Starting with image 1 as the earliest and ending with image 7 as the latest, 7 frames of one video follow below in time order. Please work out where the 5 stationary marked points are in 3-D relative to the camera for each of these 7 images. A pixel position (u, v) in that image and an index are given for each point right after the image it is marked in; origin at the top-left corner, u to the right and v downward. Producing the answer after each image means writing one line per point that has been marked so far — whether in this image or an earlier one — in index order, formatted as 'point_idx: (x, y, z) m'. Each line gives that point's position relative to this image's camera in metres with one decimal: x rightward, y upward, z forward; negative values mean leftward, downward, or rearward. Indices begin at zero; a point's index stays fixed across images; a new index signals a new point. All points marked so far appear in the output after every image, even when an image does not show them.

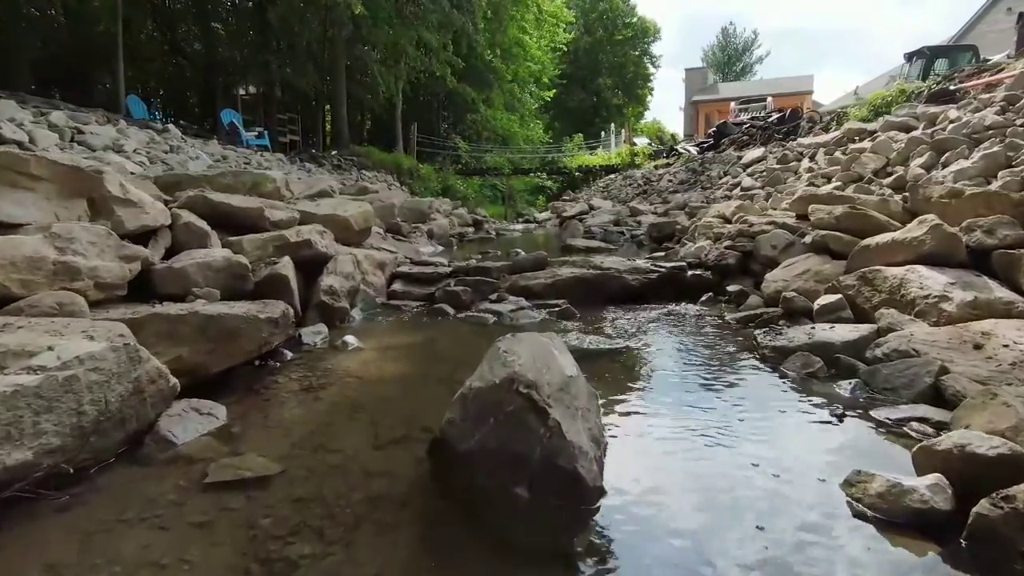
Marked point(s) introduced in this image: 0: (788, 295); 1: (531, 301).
0: (+2.5, -0.1, +5.4) m
1: (+0.2, -0.2, +7.0) m
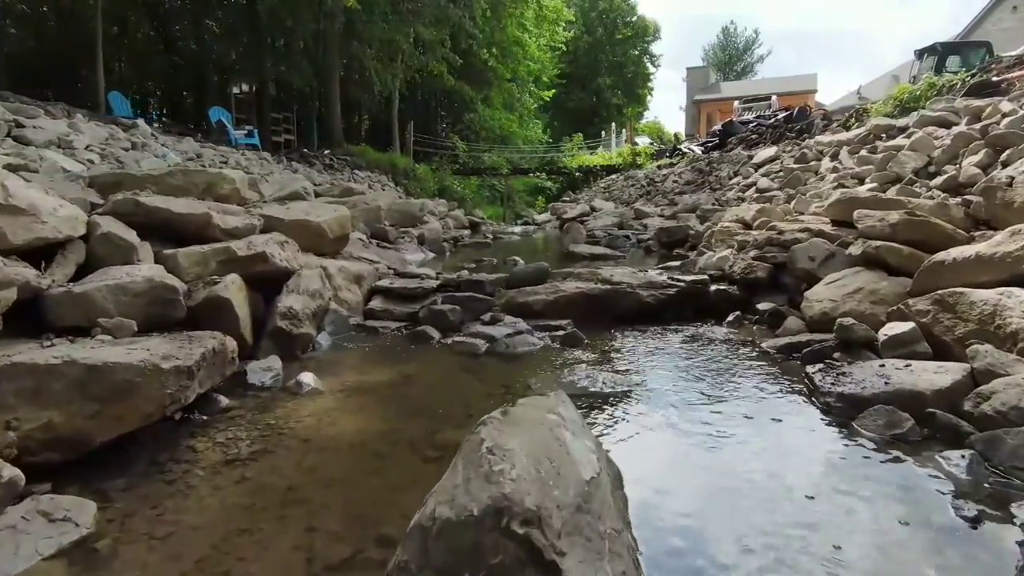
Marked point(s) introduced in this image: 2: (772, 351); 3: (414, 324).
0: (+2.5, -0.3, +4.4) m
1: (+0.2, -0.3, +6.1) m
2: (+2.2, -0.5, +4.9) m
3: (-1.0, -0.4, +5.9) m
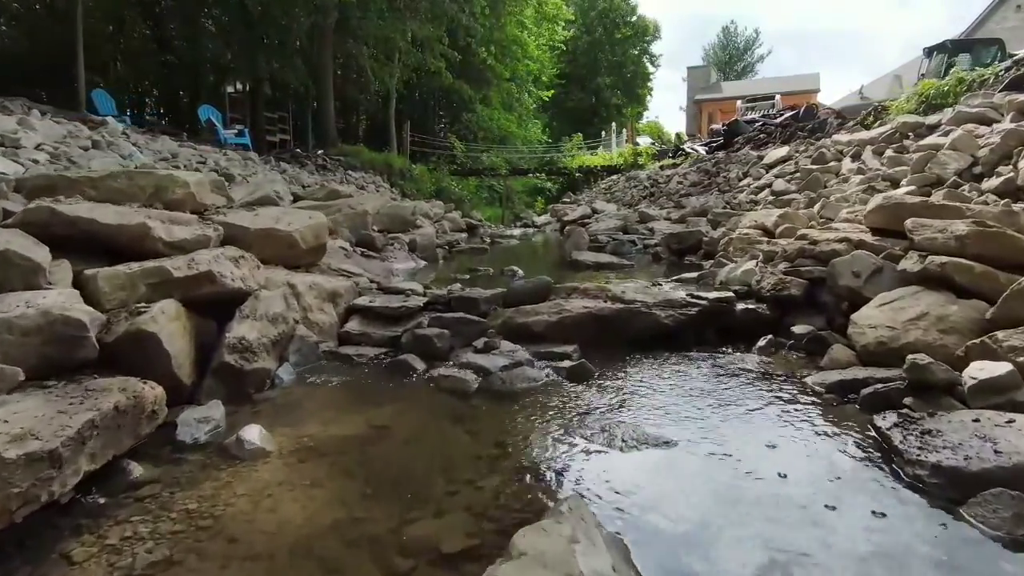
0: (+2.5, -0.4, +3.6) m
1: (+0.2, -0.5, +5.3) m
2: (+2.1, -0.7, +4.1) m
3: (-1.0, -0.5, +5.1) m
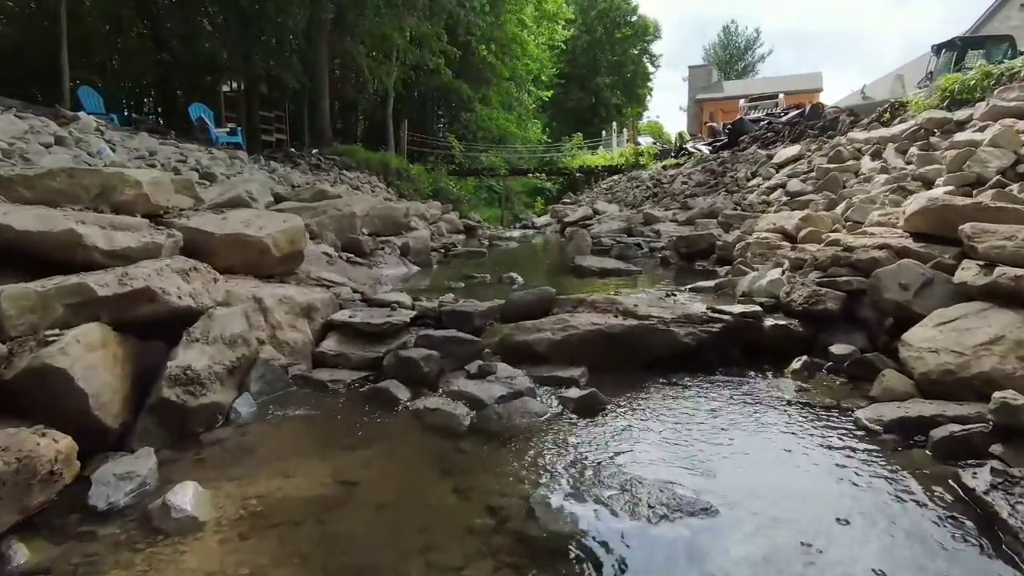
0: (+2.5, -0.5, +2.9) m
1: (+0.2, -0.6, +4.6) m
2: (+2.1, -0.8, +3.4) m
3: (-1.0, -0.7, +4.4) m
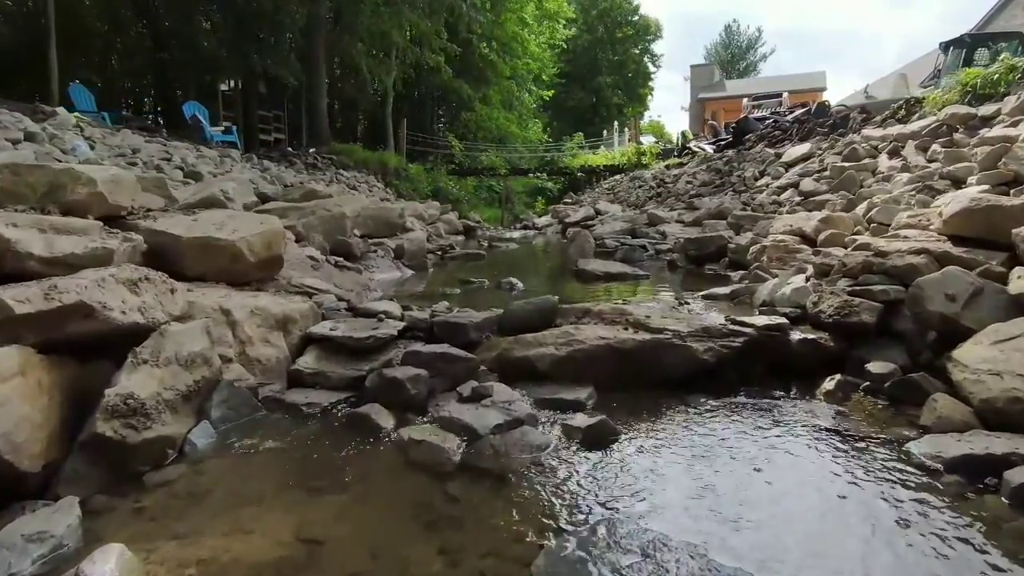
0: (+2.5, -0.6, +2.4) m
1: (+0.1, -0.7, +4.1) m
2: (+2.1, -0.9, +2.9) m
3: (-1.0, -0.7, +3.9) m
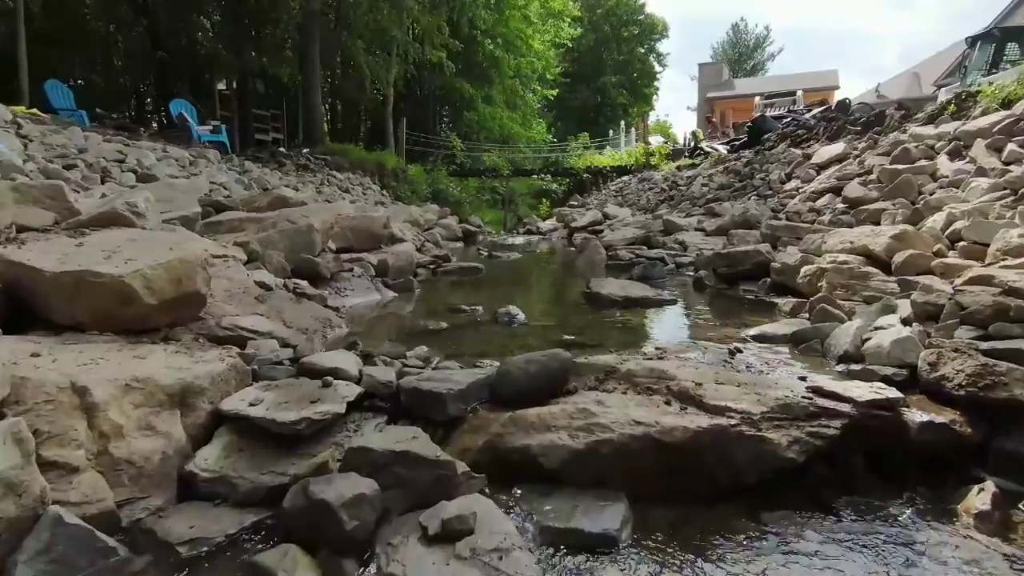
0: (+2.4, -0.9, +1.1) m
1: (+0.1, -1.0, +2.8) m
2: (+2.1, -1.2, +1.6) m
3: (-1.1, -1.0, +2.6) m
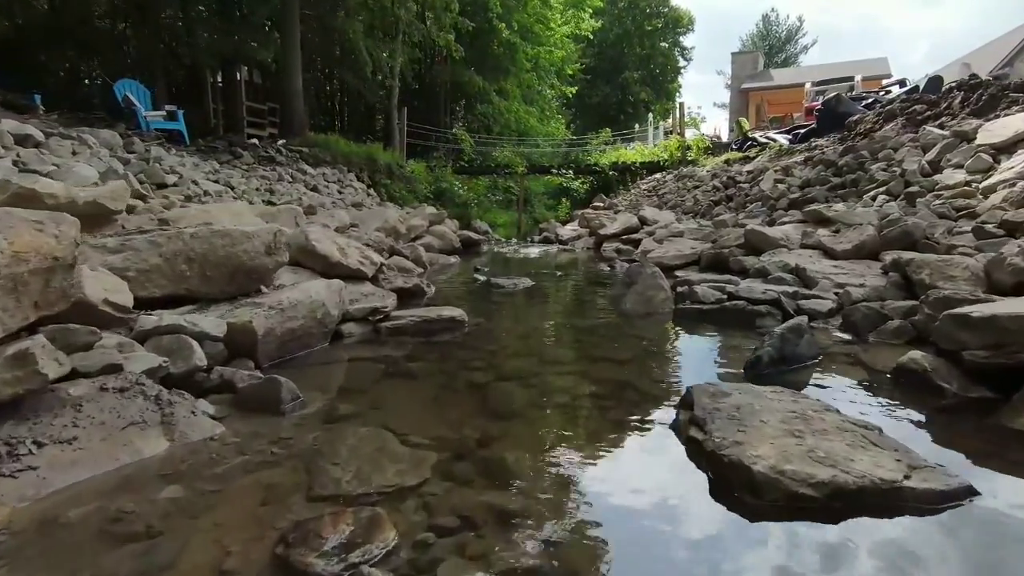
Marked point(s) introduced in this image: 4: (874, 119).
0: (+2.2, -1.6, -3.4) m
1: (-0.1, -1.7, -1.6) m
2: (+1.9, -1.9, -2.9) m
3: (-1.2, -1.7, -1.8) m
4: (+9.0, +4.2, +14.5) m
